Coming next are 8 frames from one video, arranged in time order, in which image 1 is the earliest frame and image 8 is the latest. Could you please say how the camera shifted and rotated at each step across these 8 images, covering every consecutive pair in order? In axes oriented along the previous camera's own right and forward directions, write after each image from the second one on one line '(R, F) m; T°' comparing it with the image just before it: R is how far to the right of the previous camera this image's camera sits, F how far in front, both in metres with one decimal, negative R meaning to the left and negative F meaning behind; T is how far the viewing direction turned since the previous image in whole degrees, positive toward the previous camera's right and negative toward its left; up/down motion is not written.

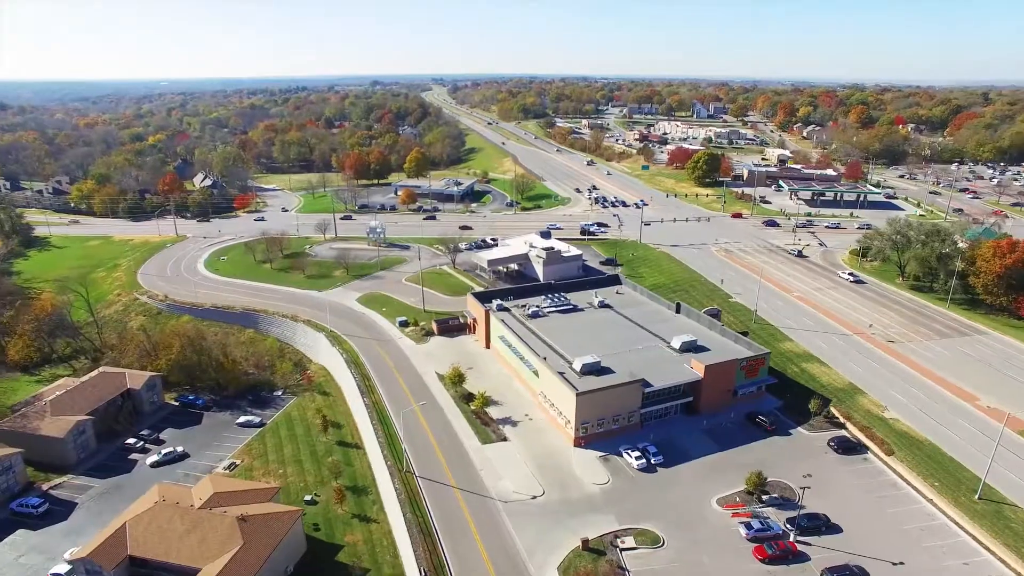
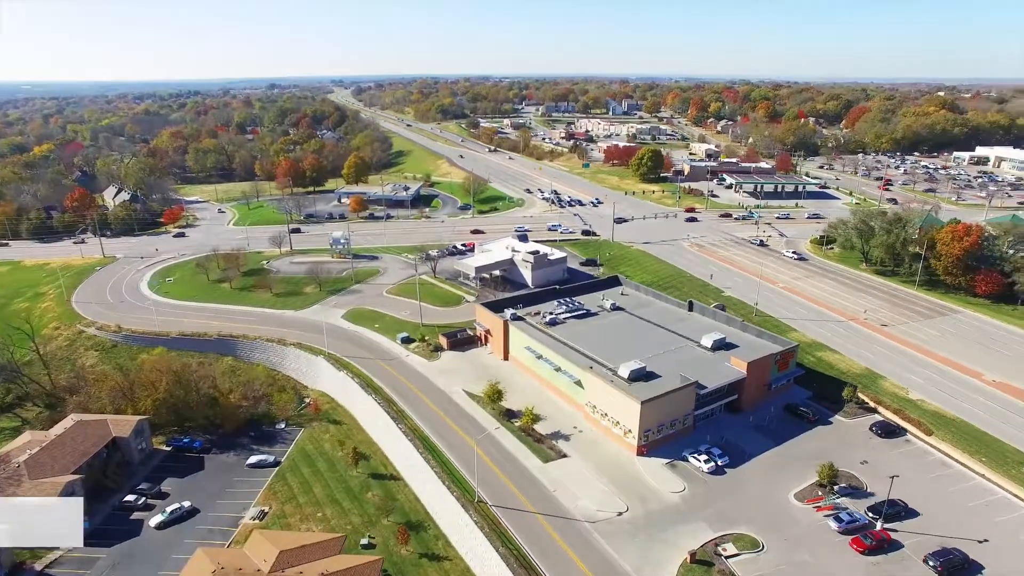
(-6.6, +1.9) m; +9°
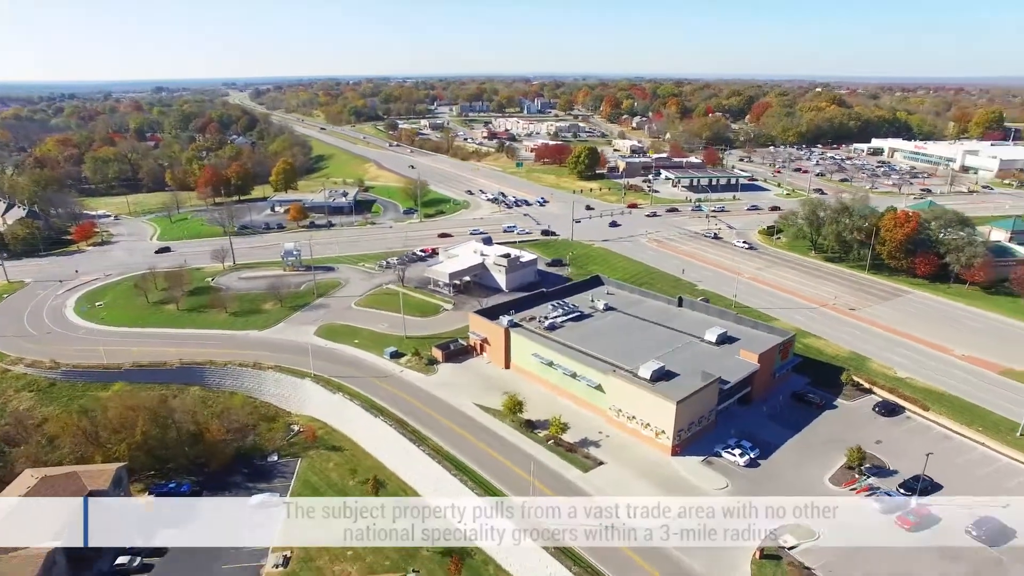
(-5.2, +1.5) m; +9°
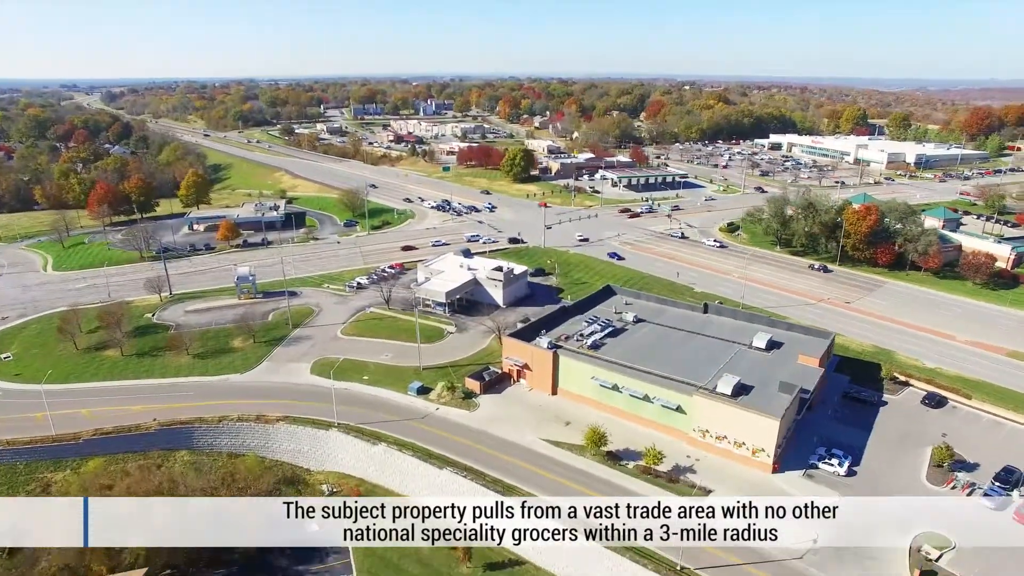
(-8.3, +4.1) m; +12°
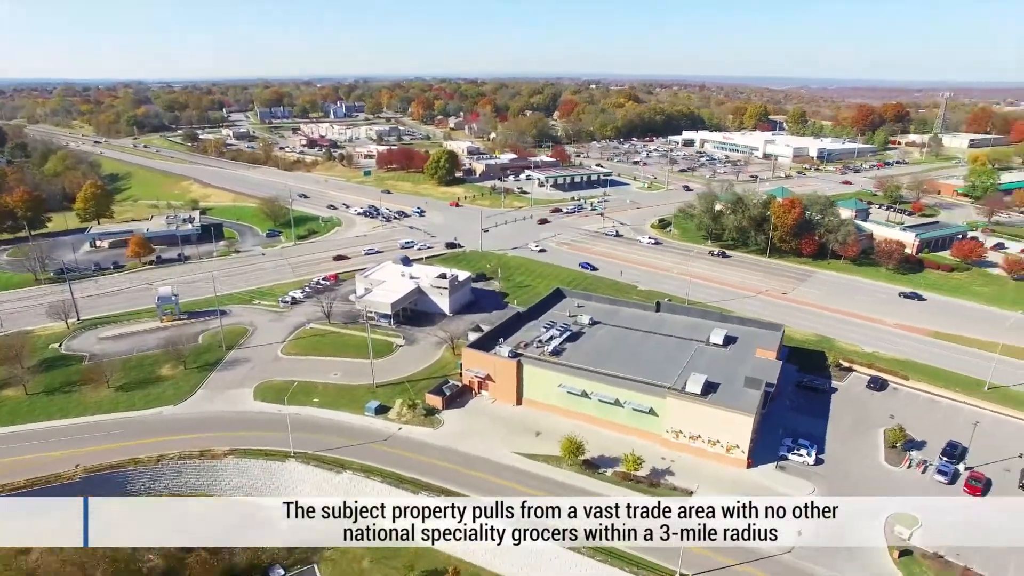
(-2.2, +1.2) m; +8°
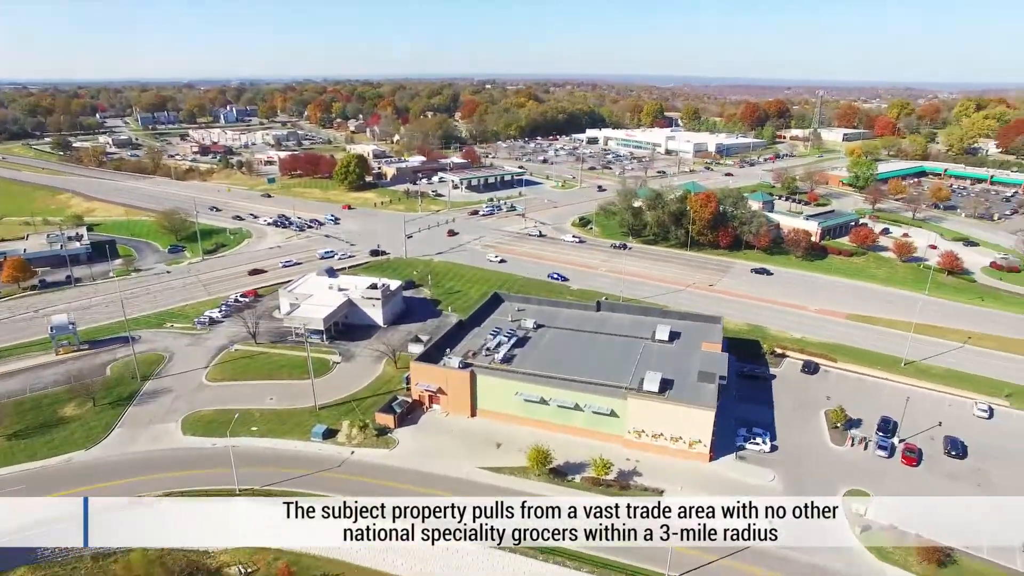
(-2.2, +1.1) m; +9°
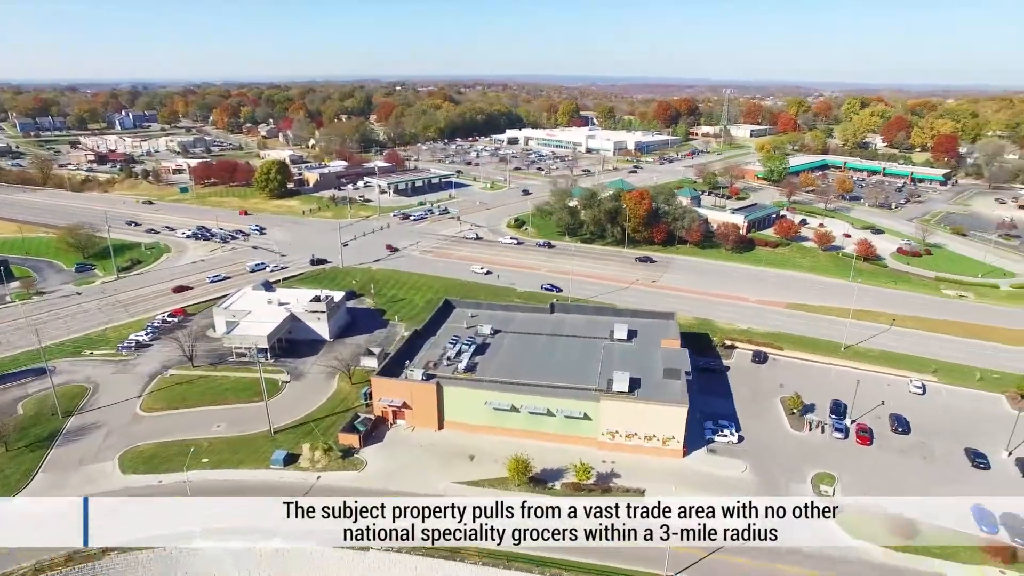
(-2.1, +0.8) m; +7°
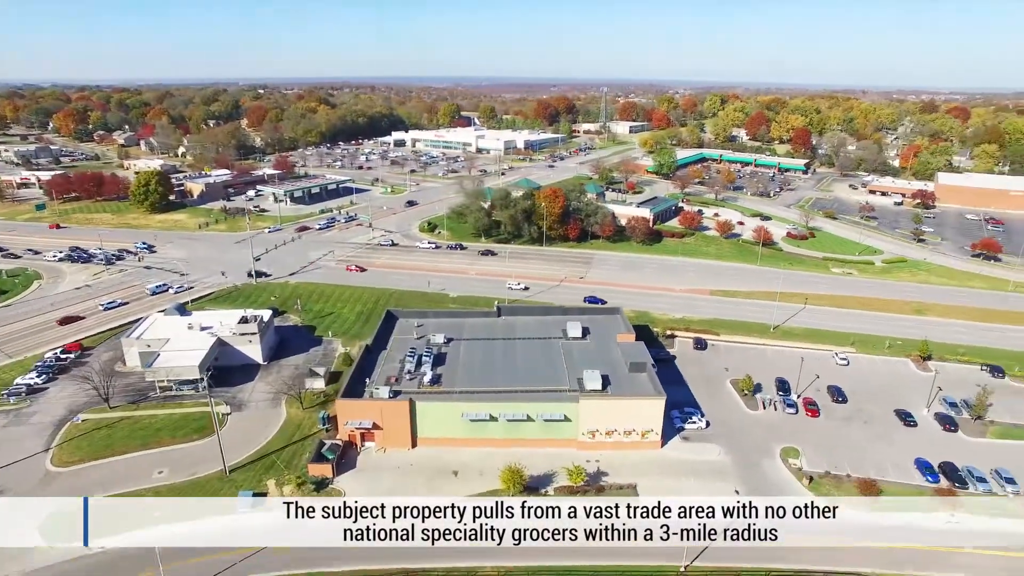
(-3.9, +1.2) m; +11°
